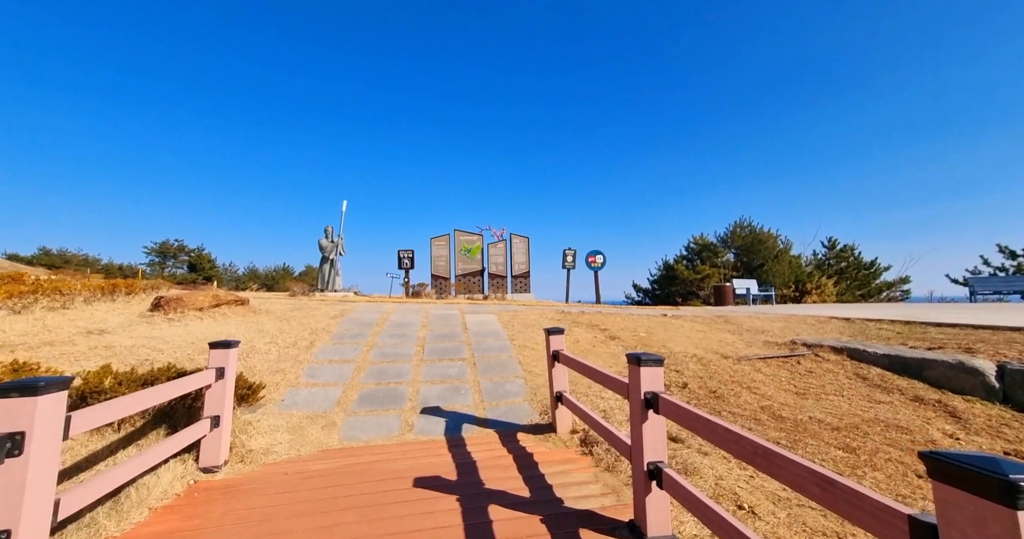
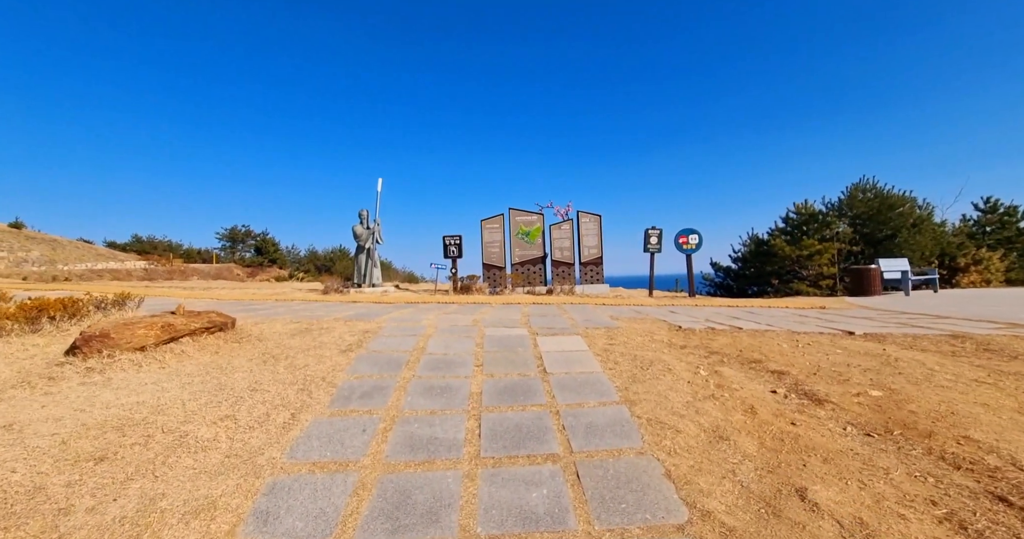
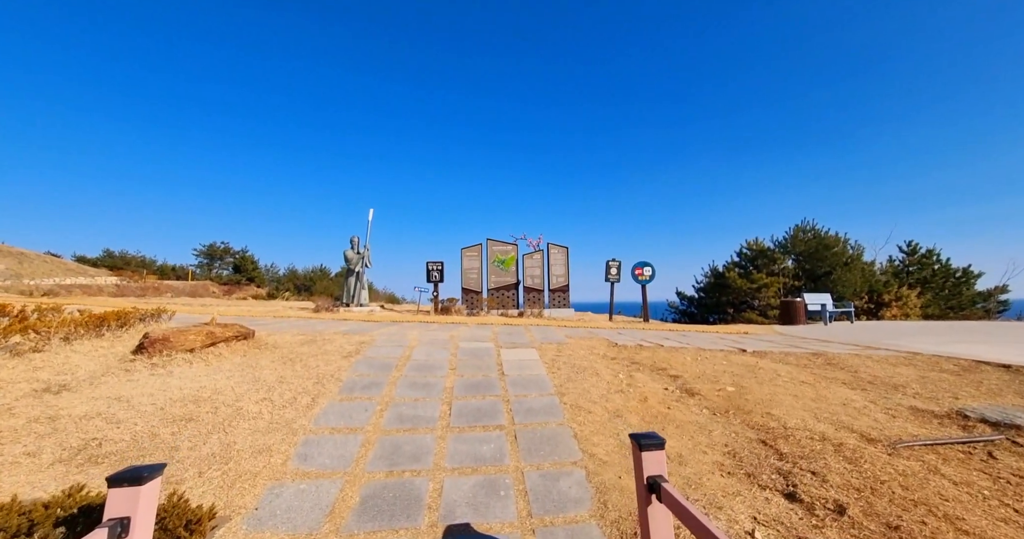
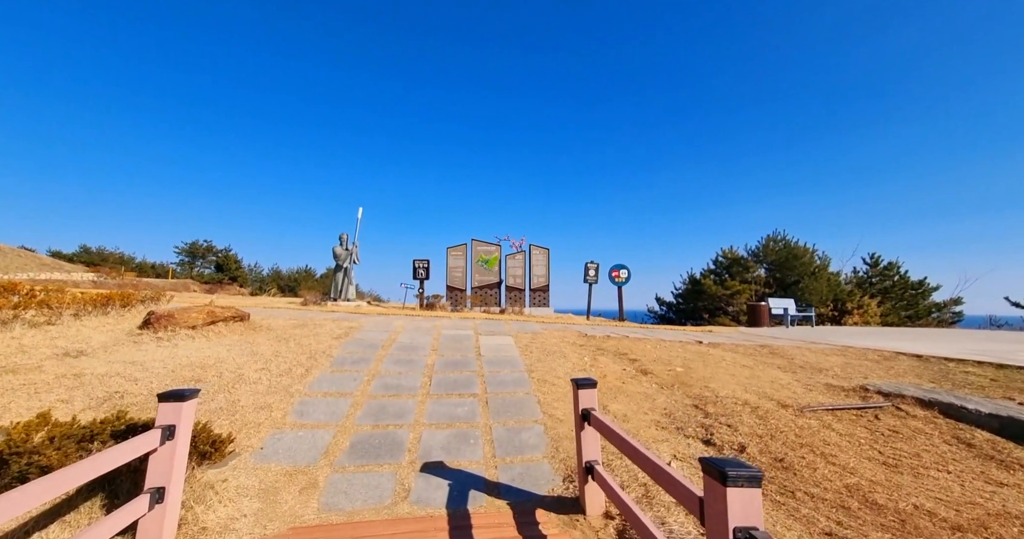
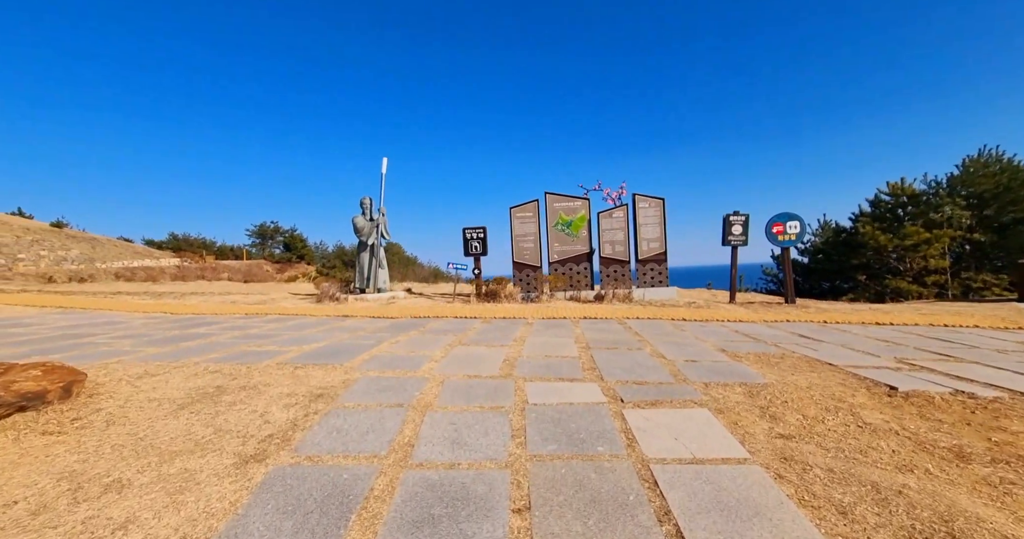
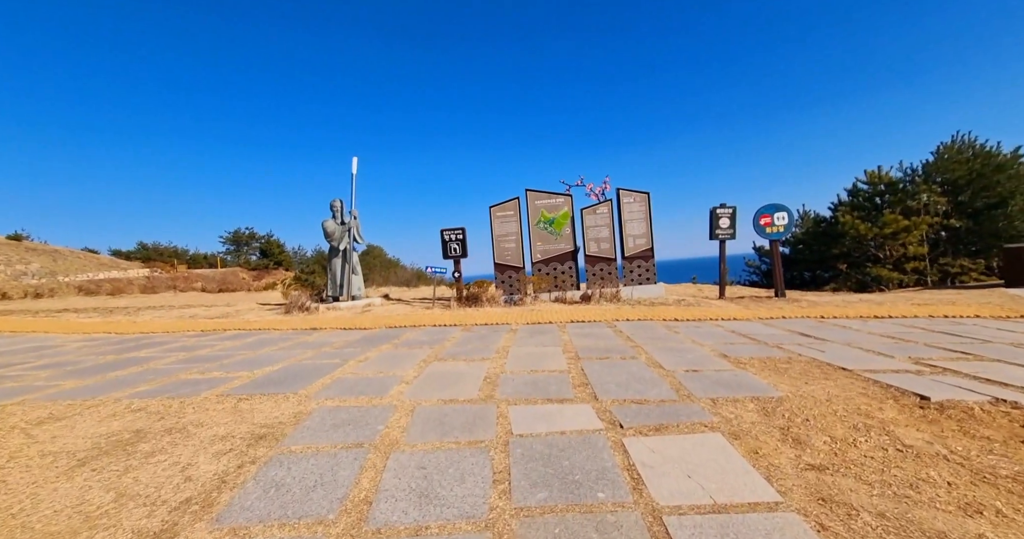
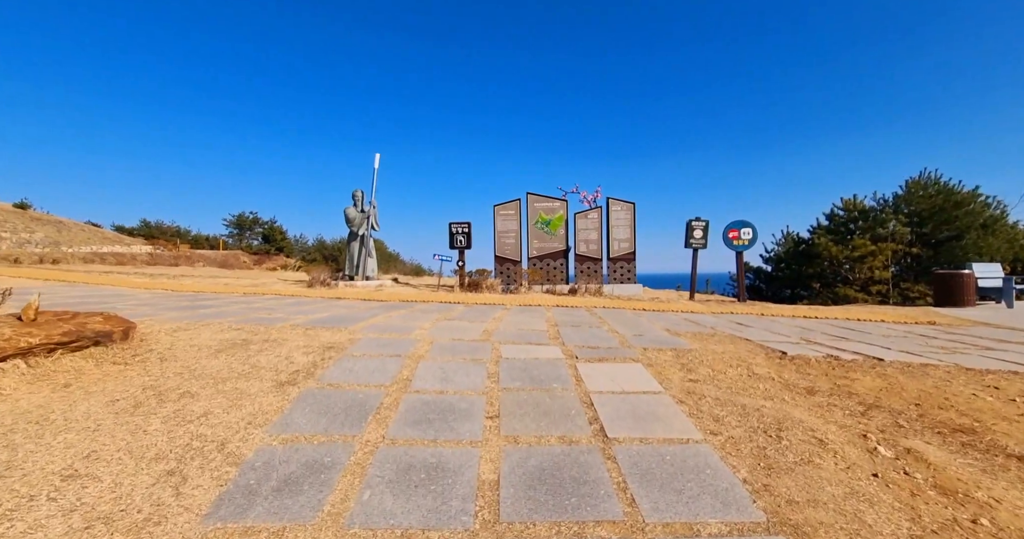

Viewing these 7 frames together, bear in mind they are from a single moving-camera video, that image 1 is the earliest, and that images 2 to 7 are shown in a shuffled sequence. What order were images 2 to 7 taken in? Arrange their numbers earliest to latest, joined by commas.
4, 3, 2, 7, 5, 6
